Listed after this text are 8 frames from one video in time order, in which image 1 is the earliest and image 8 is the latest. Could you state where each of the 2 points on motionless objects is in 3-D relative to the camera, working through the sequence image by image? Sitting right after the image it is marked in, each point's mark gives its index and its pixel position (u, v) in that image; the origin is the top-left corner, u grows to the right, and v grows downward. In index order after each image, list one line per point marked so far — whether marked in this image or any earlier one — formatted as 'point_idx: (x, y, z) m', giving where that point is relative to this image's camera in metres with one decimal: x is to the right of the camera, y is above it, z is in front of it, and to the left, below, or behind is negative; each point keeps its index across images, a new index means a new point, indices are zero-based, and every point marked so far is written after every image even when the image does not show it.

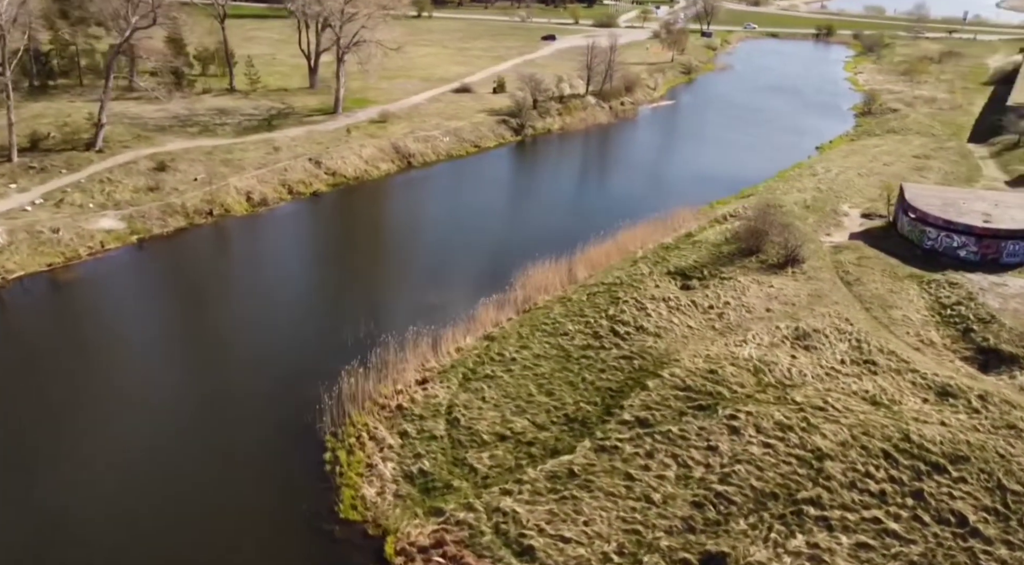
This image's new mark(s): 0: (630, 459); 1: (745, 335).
0: (+2.4, -3.6, +16.4) m
1: (+5.6, -1.3, +19.1) m
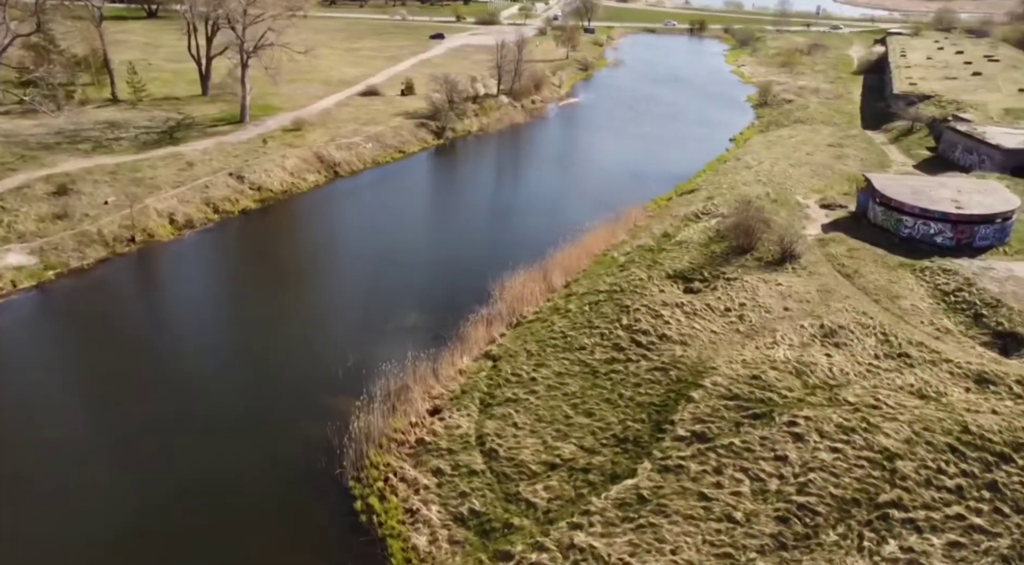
0: (+3.6, -3.8, +15.8) m
1: (+6.2, -1.3, +19.0) m
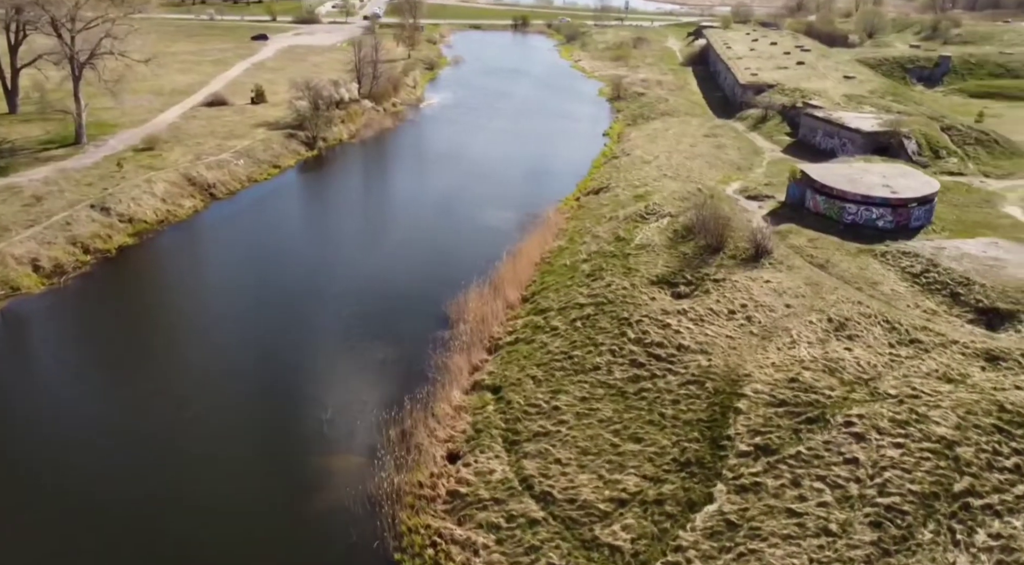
0: (+5.1, -4.0, +15.3) m
1: (+6.6, -1.3, +19.0) m
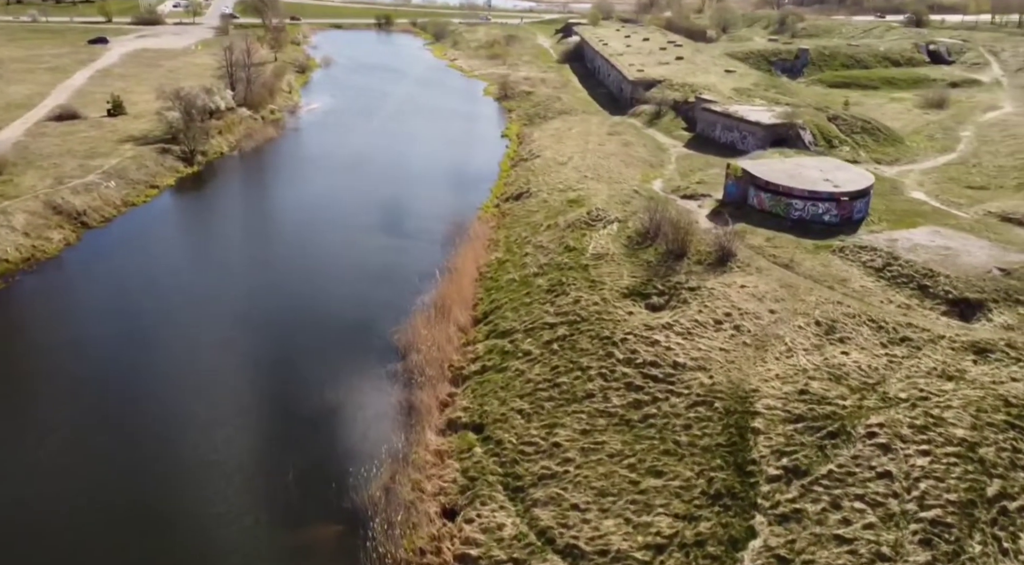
0: (+5.5, -4.2, +14.4) m
1: (+6.2, -1.4, +18.2) m
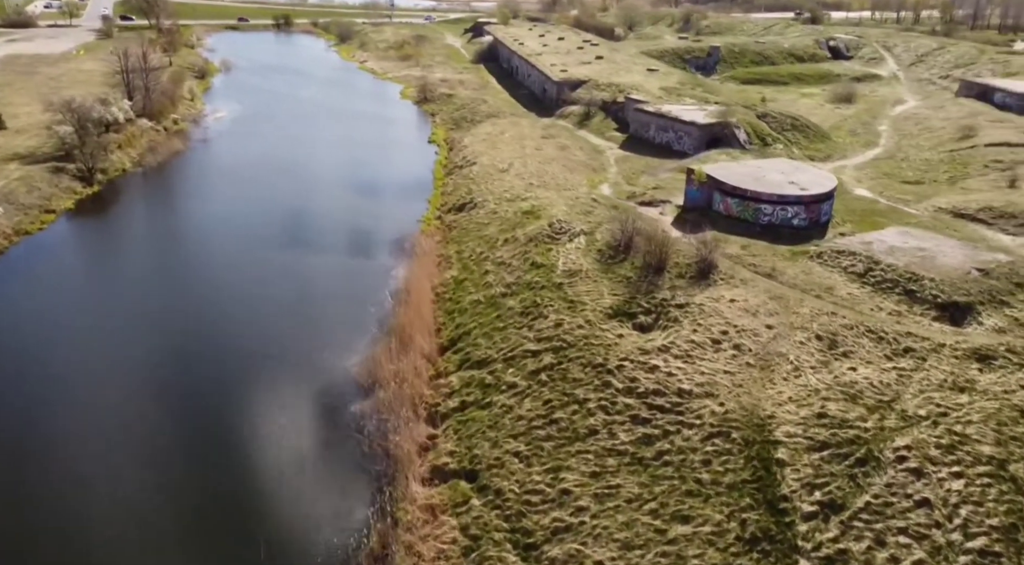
0: (+5.9, -4.6, +13.3) m
1: (+5.9, -1.7, +17.2) m
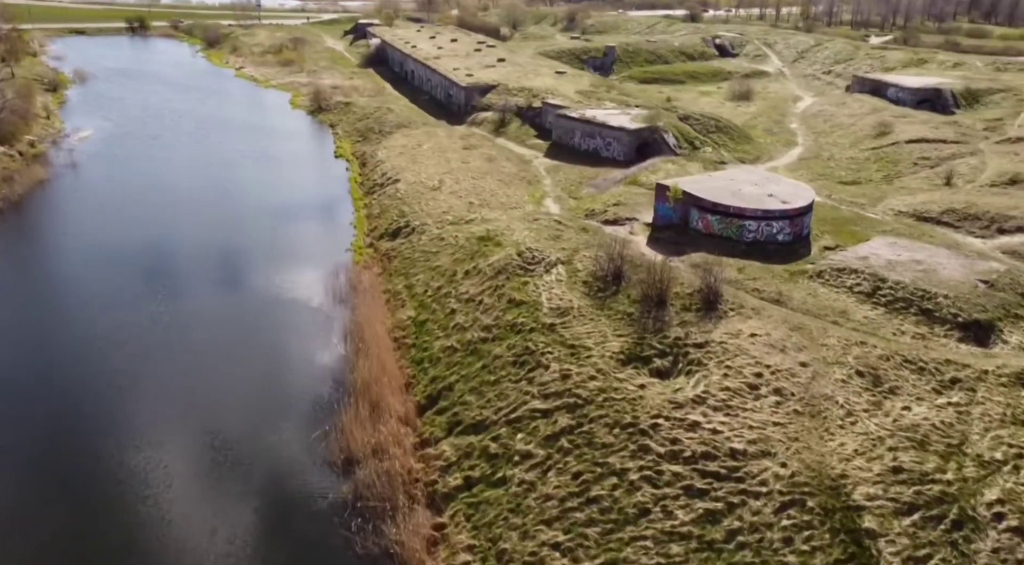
0: (+7.0, -5.2, +11.6) m
1: (+6.3, -2.4, +15.4) m
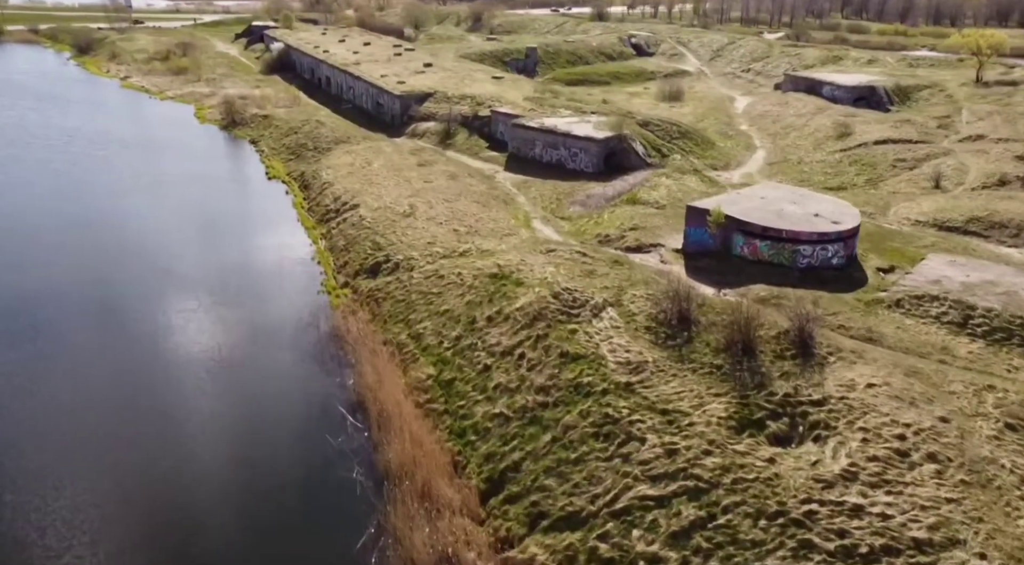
0: (+9.6, -5.9, +9.7) m
1: (+8.3, -3.1, +13.4) m
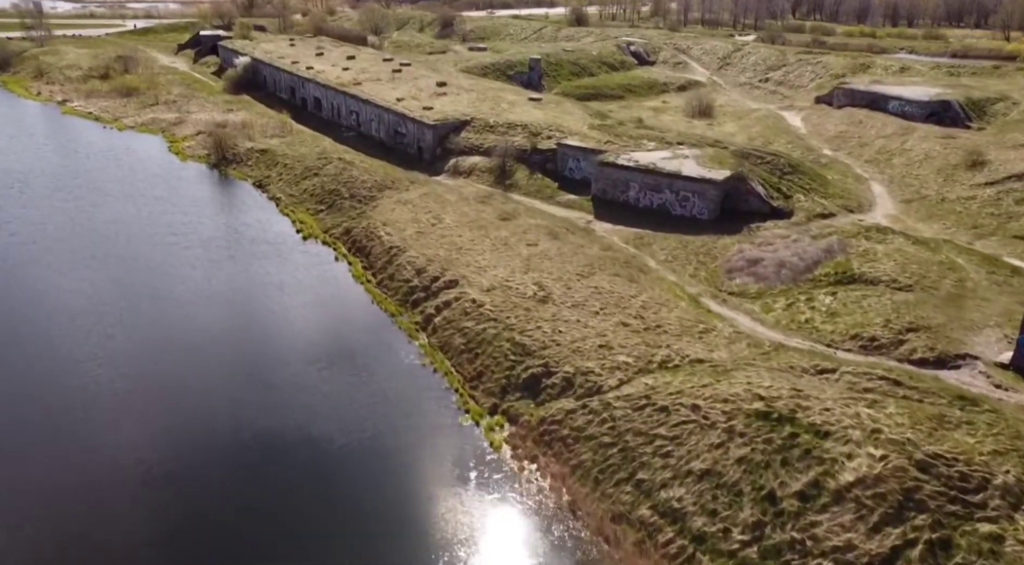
0: (+16.7, -8.3, +3.9) m
1: (+14.8, -5.6, +7.5) m
